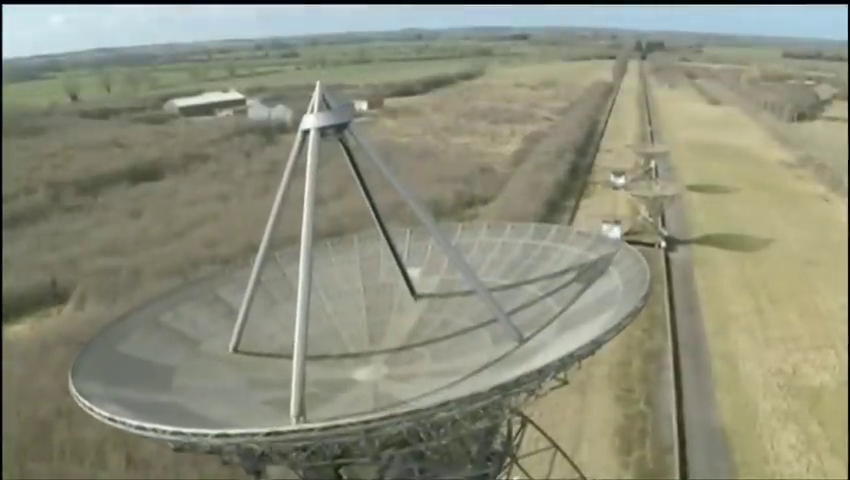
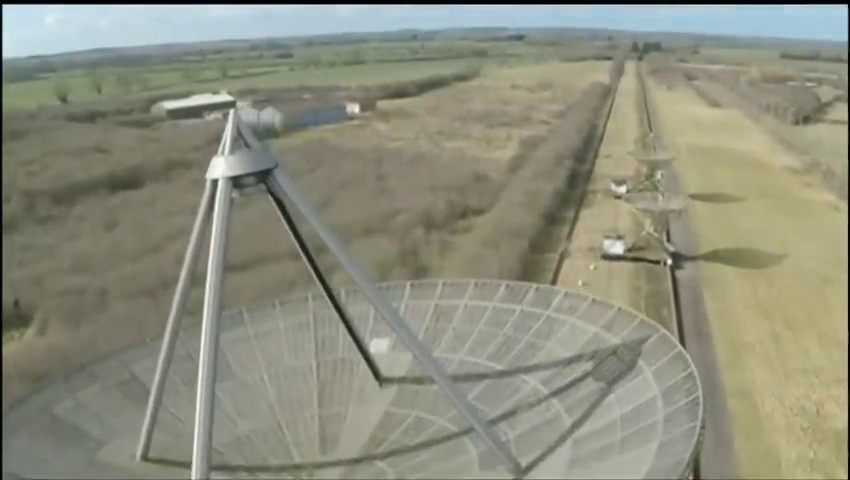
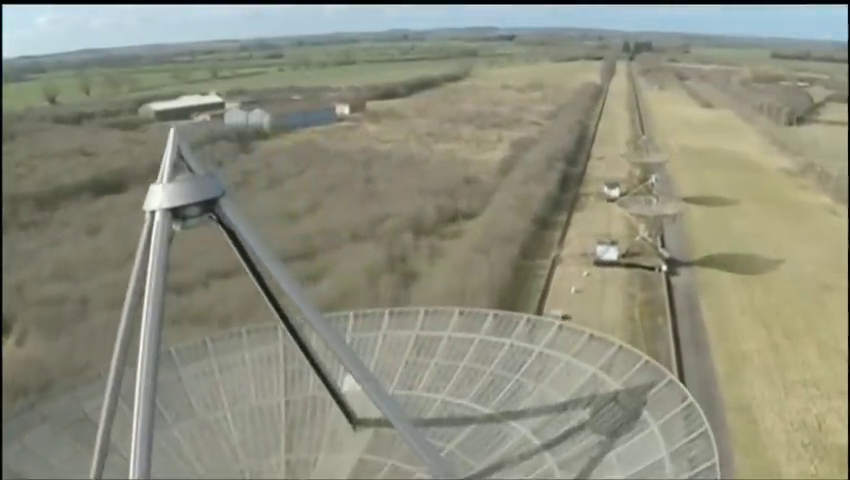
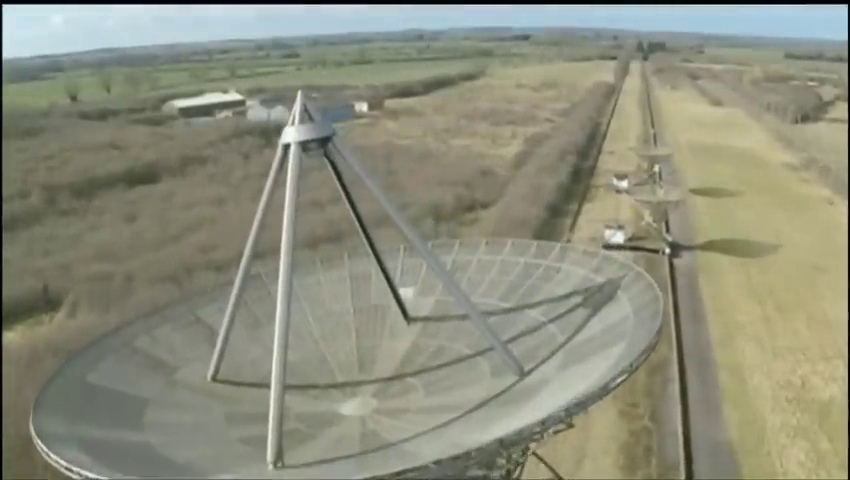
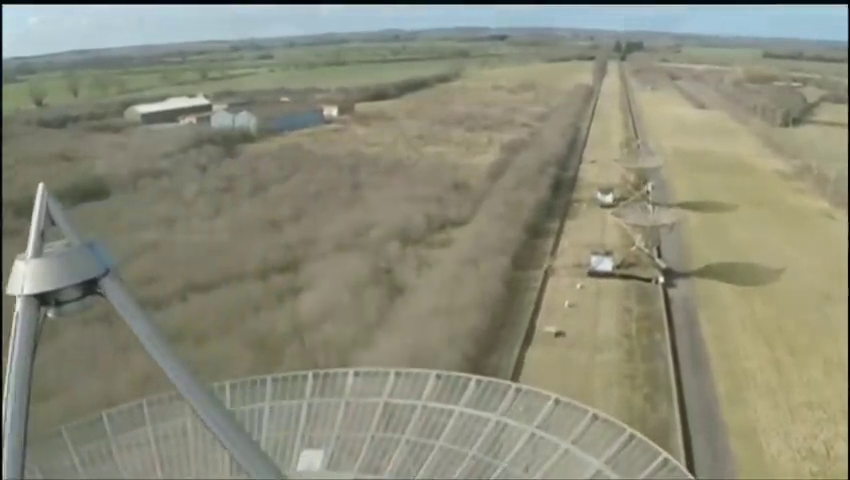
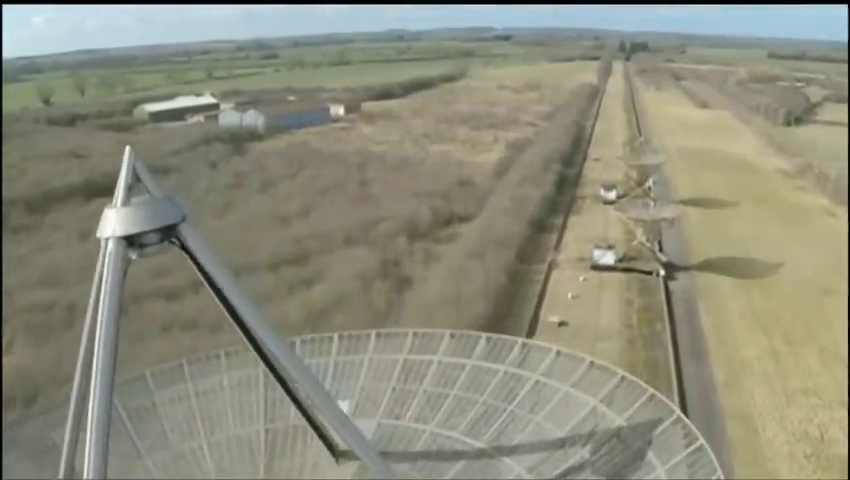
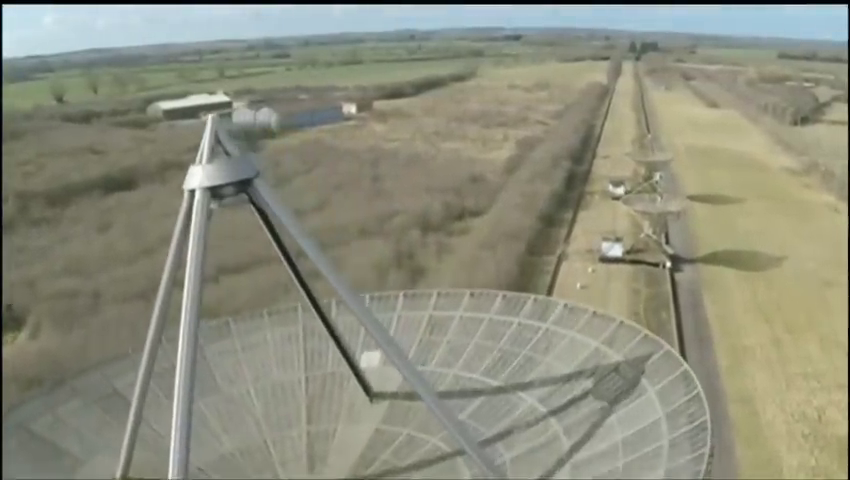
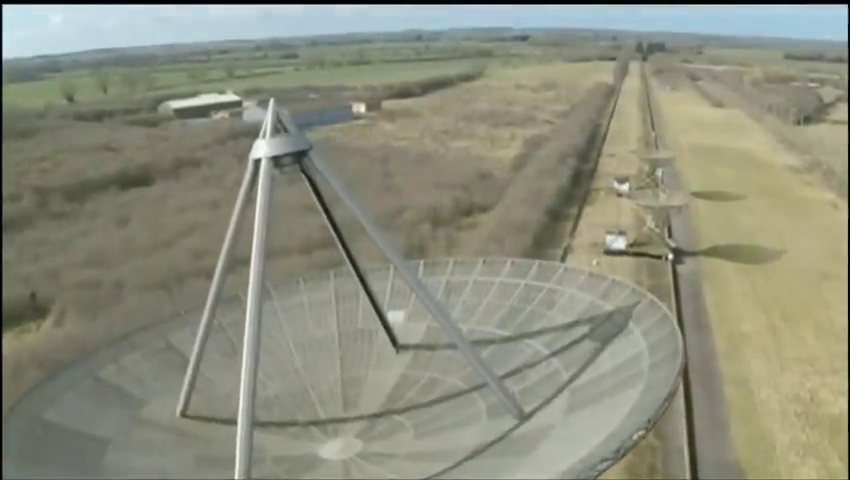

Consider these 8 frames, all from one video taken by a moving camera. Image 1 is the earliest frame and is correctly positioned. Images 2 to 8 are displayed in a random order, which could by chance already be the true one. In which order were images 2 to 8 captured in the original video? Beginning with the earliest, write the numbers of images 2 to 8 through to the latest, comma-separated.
4, 8, 2, 7, 3, 6, 5
